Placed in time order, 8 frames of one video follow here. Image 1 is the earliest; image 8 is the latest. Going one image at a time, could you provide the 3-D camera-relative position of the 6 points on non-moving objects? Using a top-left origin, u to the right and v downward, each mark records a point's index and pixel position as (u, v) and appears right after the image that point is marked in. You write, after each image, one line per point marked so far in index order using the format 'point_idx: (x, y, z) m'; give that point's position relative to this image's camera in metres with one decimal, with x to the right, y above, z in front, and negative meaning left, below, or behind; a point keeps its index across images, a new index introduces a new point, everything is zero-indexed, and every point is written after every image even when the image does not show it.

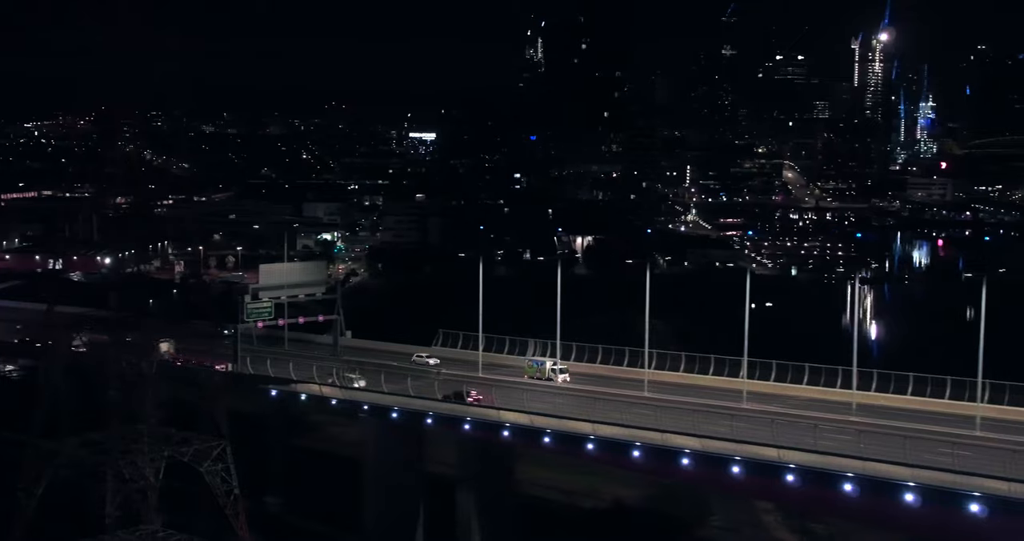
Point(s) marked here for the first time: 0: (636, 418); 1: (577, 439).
0: (+1.5, -1.8, +18.5) m
1: (+0.7, -2.0, +17.9) m
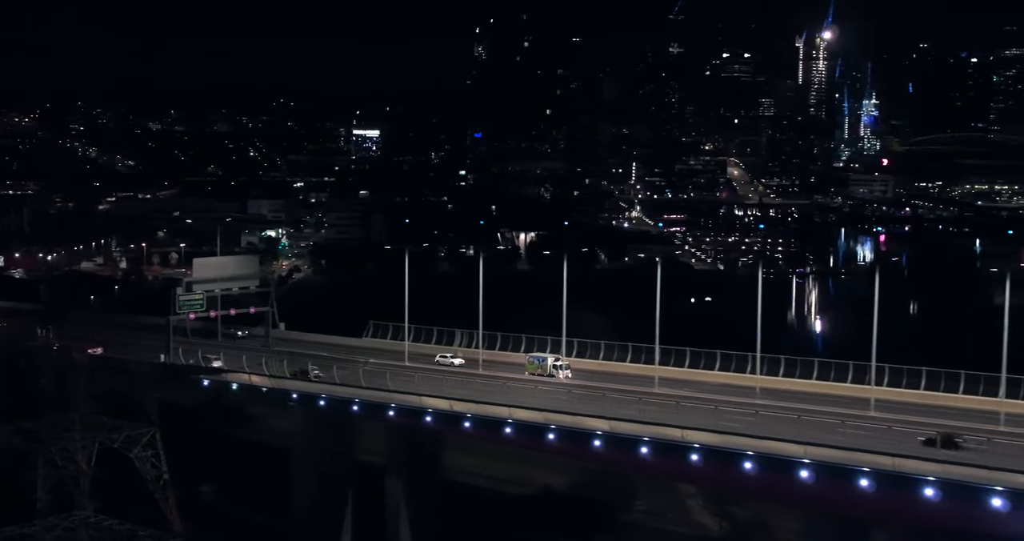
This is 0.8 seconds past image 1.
0: (+0.5, -1.7, +19.2) m
1: (-0.3, -1.9, +18.5) m
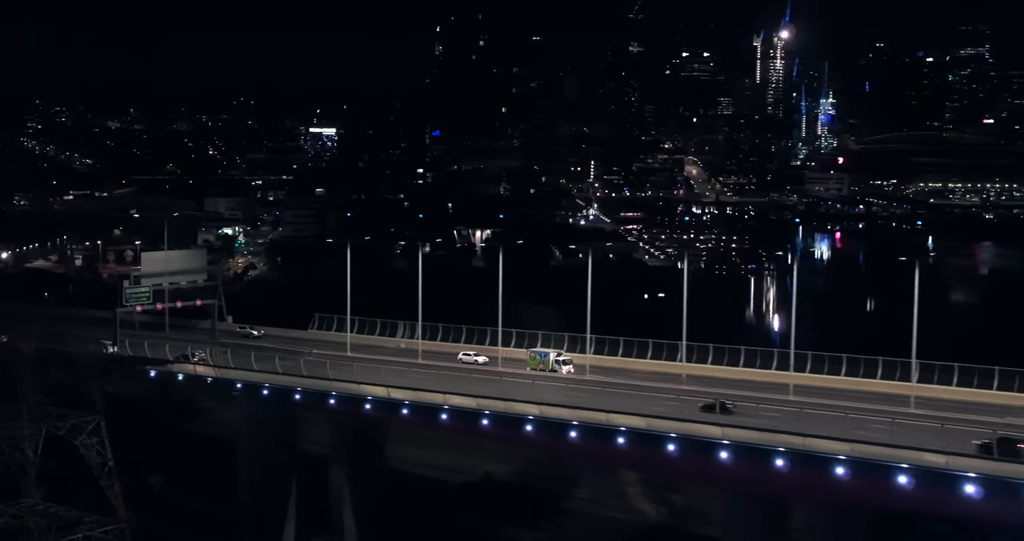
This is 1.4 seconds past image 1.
0: (-0.3, -1.6, +19.7) m
1: (-1.1, -1.8, +18.9) m
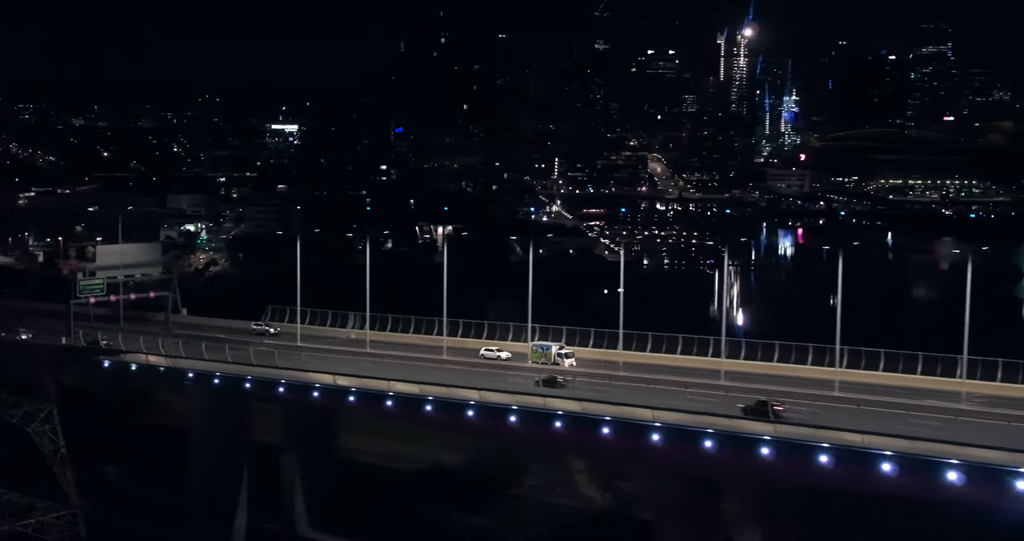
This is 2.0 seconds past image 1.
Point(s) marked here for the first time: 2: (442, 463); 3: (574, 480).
0: (-1.0, -1.5, +20.1) m
1: (-1.8, -1.7, +19.4) m
2: (-0.9, -2.6, +19.7) m
3: (+0.9, -2.7, +18.2) m
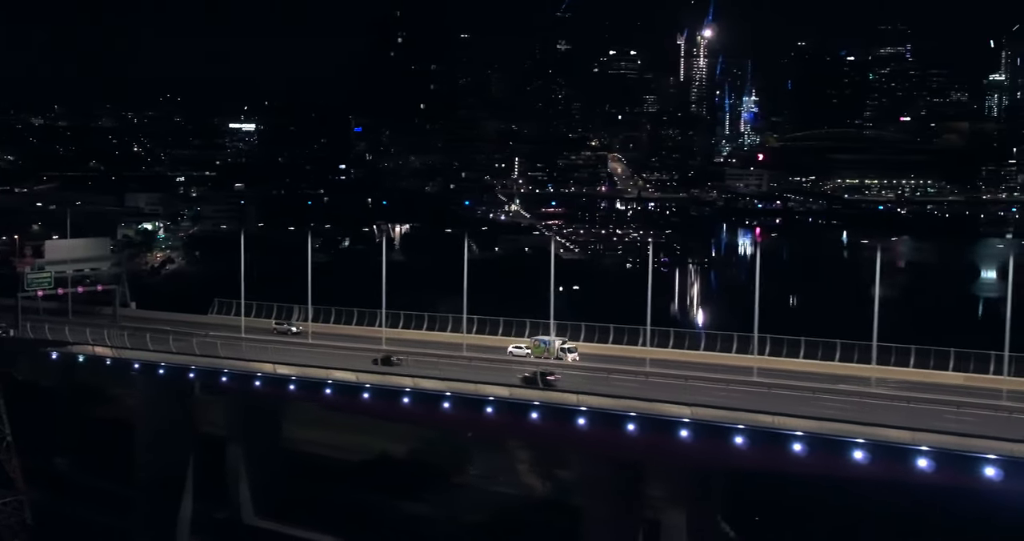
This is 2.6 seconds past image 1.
0: (-1.9, -1.4, +20.6) m
1: (-2.6, -1.6, +19.9) m
2: (-1.8, -2.5, +20.2) m
3: (+0.1, -2.6, +18.8) m
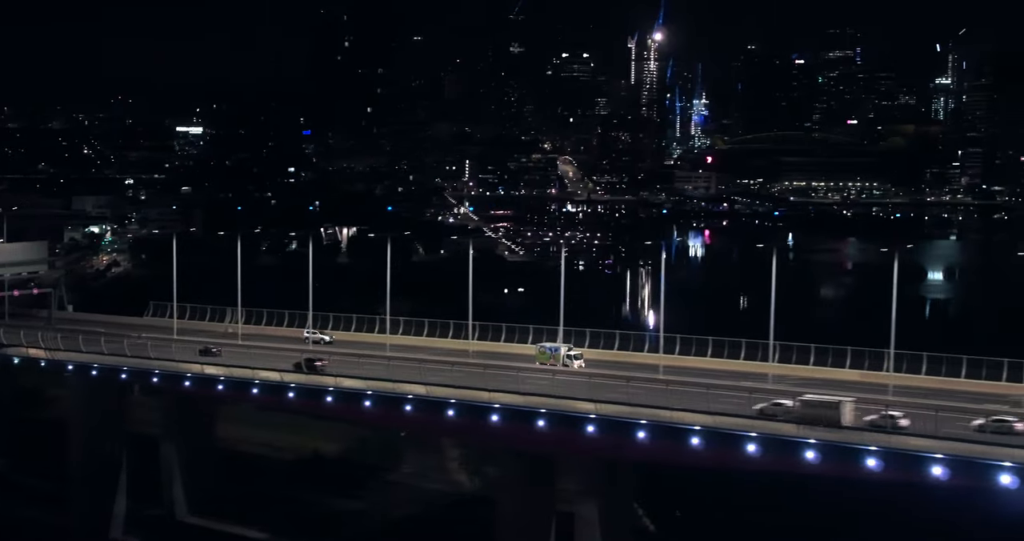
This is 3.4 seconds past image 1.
0: (-2.9, -1.4, +21.2) m
1: (-3.7, -1.6, +20.5) m
2: (-2.8, -2.5, +20.8) m
3: (-0.9, -2.6, +19.4) m
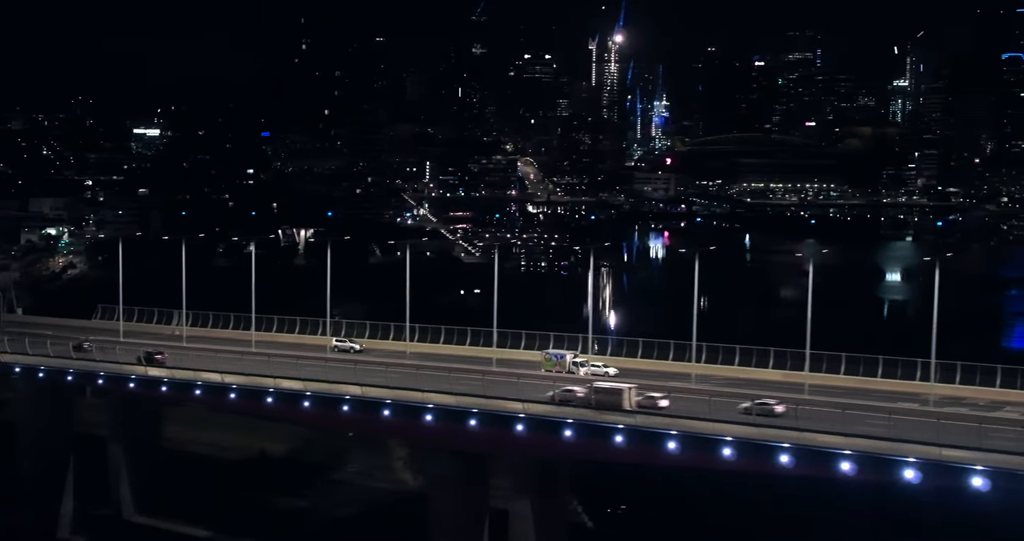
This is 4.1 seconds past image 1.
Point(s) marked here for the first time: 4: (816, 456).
0: (-3.8, -1.5, +21.7) m
1: (-4.6, -1.7, +20.9) m
2: (-3.7, -2.6, +21.2) m
3: (-1.8, -2.7, +19.9) m
4: (+3.2, -2.0, +15.4) m
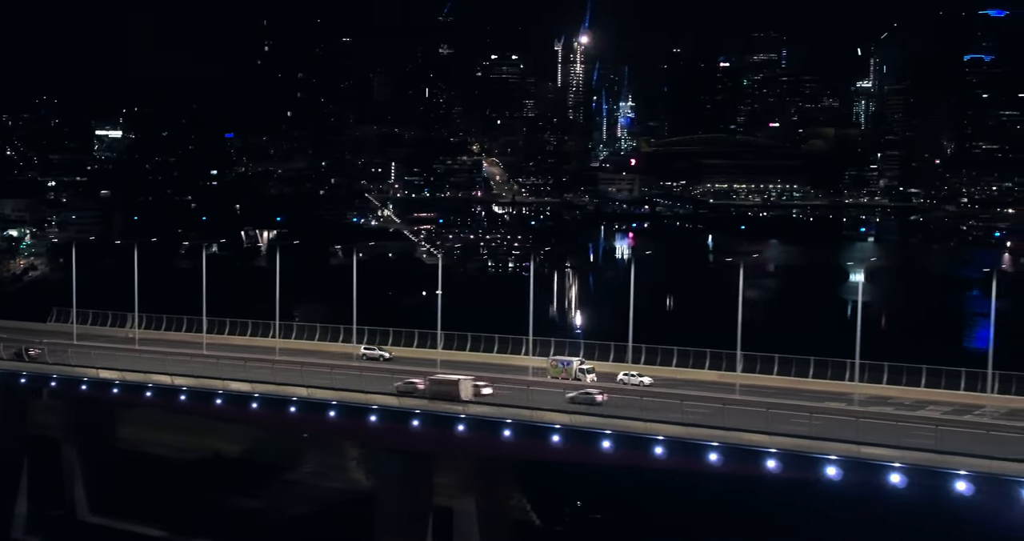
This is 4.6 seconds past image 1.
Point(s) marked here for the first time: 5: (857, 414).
0: (-4.6, -1.5, +22.0) m
1: (-5.3, -1.7, +21.2) m
2: (-4.5, -2.7, +21.6) m
3: (-2.5, -2.7, +20.3) m
4: (+2.6, -2.0, +15.9) m
5: (+4.1, -1.7, +16.9) m
